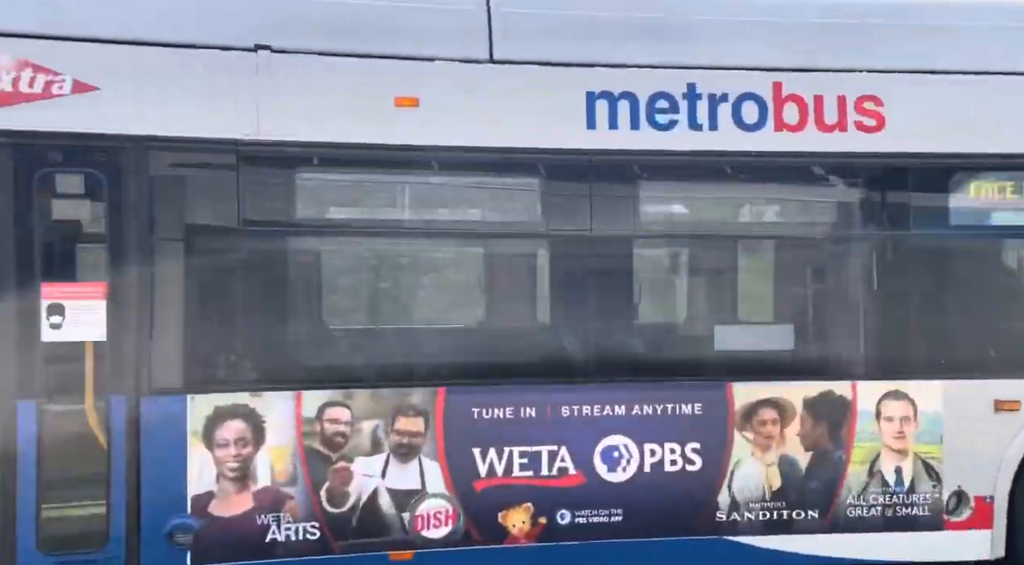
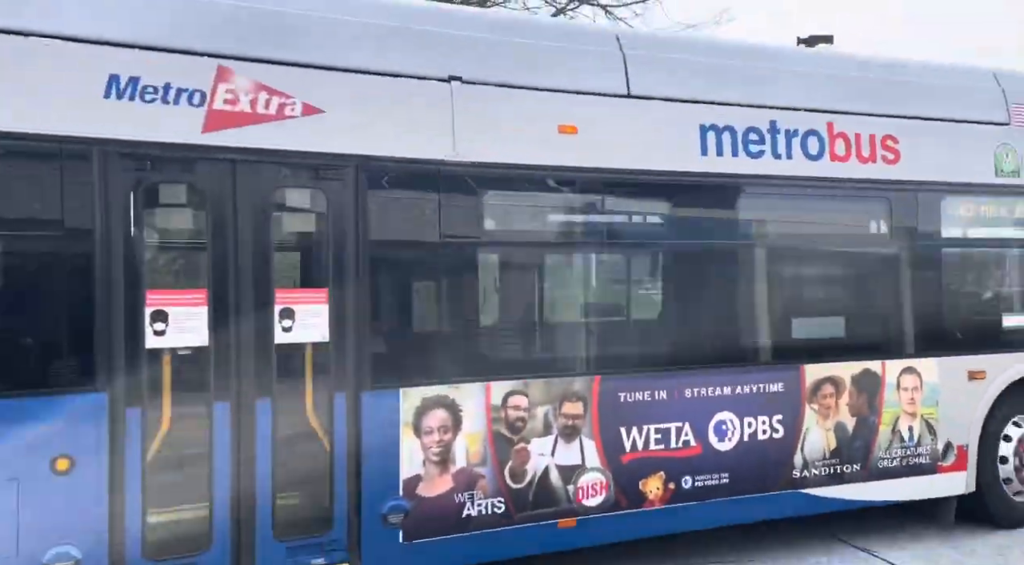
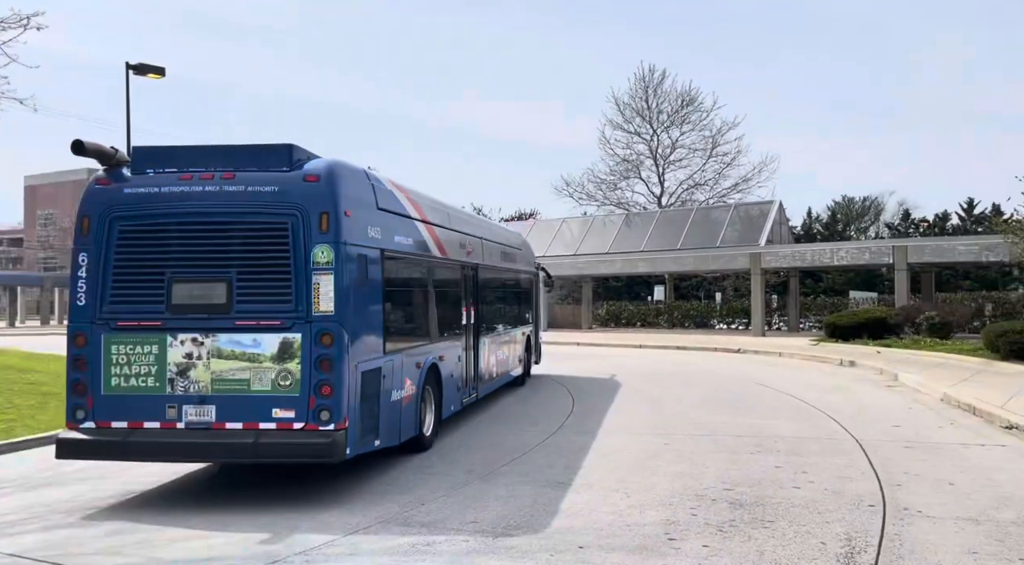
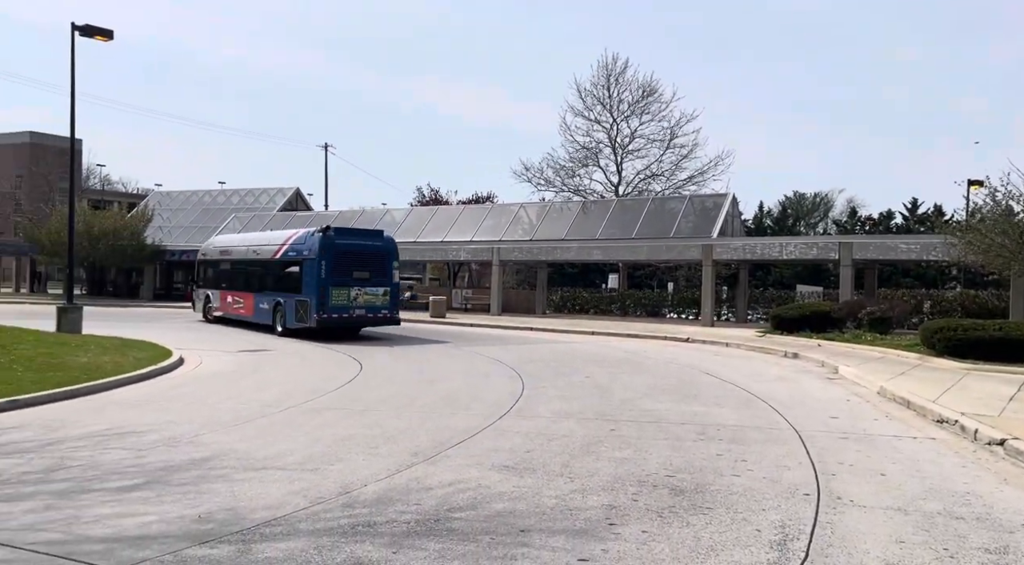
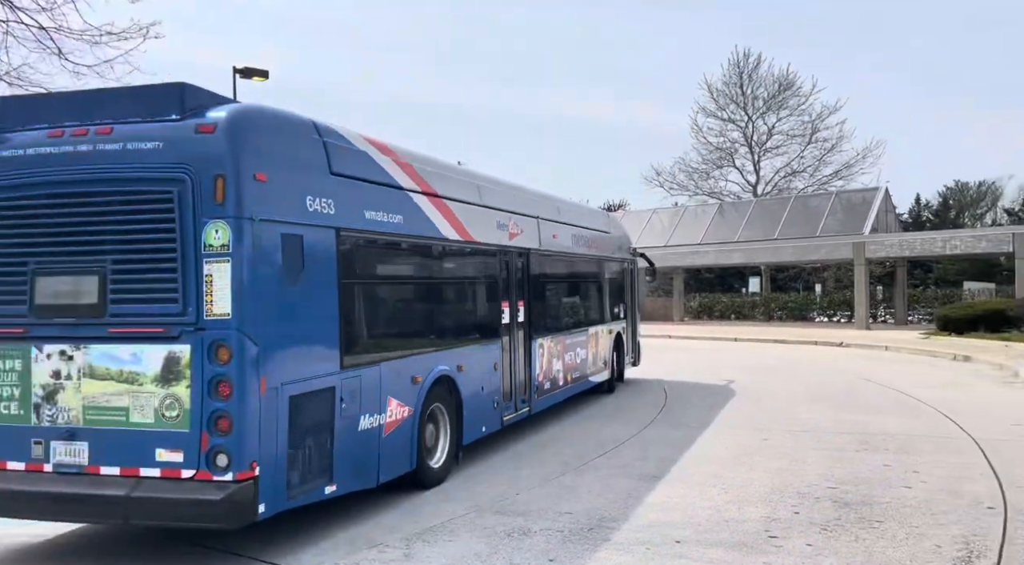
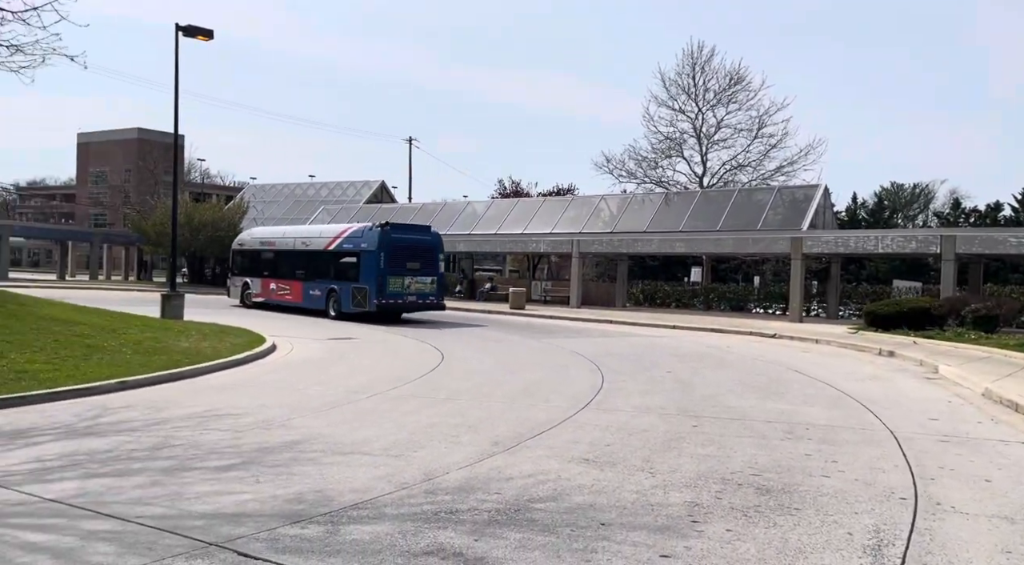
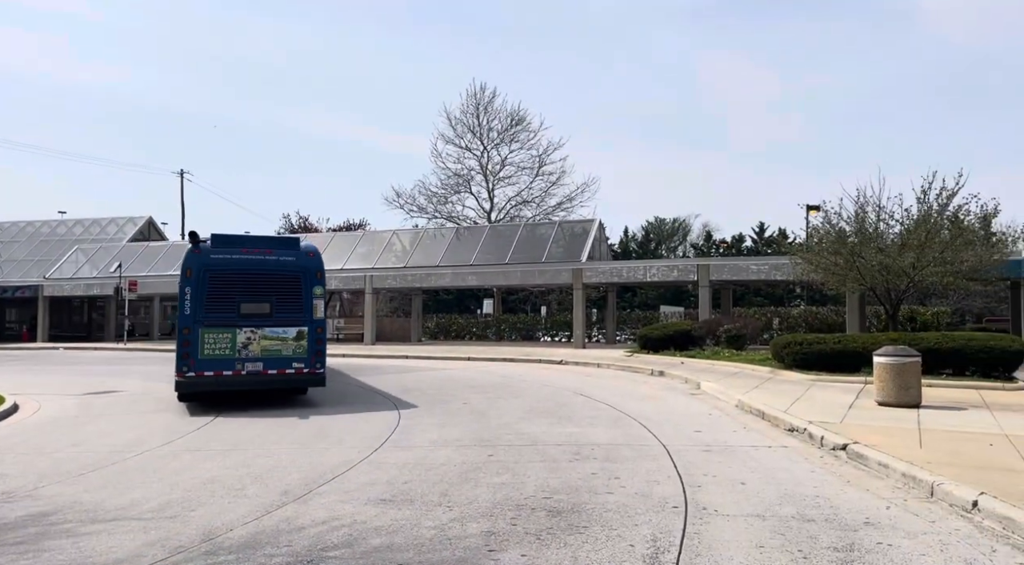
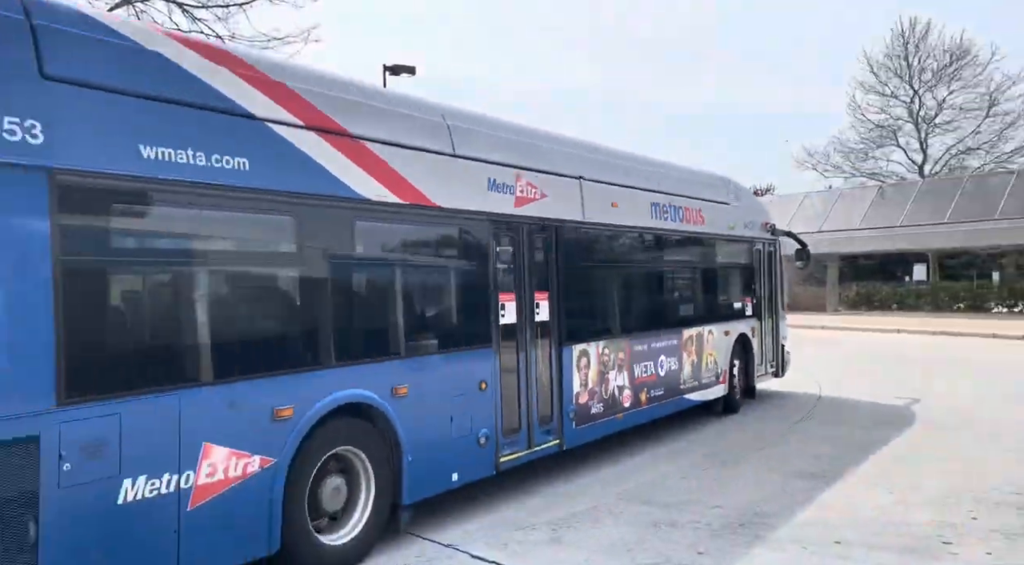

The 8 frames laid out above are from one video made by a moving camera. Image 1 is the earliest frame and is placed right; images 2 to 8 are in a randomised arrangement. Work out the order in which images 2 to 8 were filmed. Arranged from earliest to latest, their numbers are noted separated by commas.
2, 8, 5, 3, 7, 4, 6
